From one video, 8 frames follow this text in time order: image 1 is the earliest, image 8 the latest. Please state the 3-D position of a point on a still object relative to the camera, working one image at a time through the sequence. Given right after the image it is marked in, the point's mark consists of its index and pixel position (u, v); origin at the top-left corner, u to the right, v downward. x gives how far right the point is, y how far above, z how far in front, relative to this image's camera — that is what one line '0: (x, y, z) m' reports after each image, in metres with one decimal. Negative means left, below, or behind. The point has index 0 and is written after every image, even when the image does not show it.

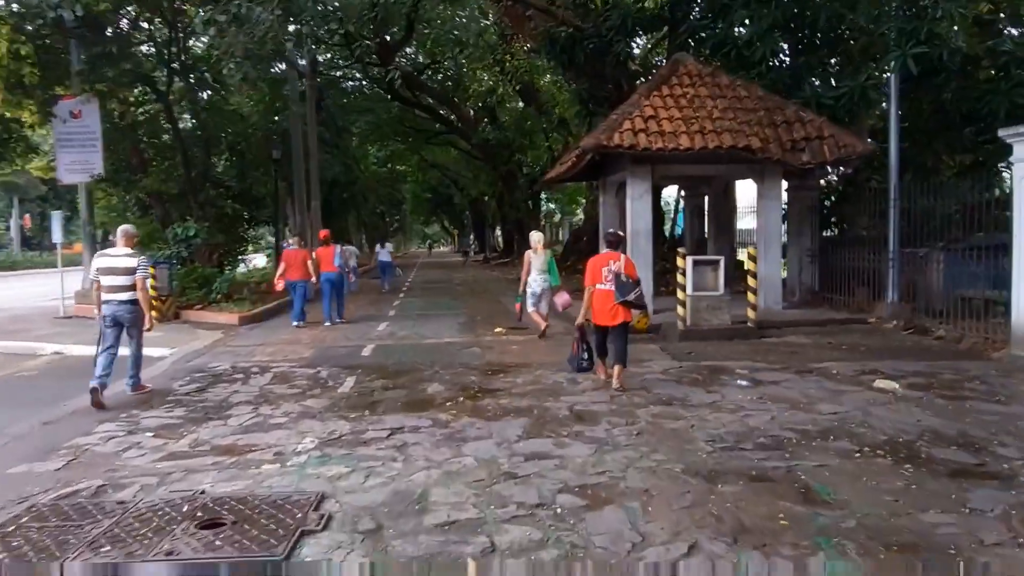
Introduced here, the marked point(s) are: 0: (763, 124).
0: (+4.9, +3.2, +14.1) m
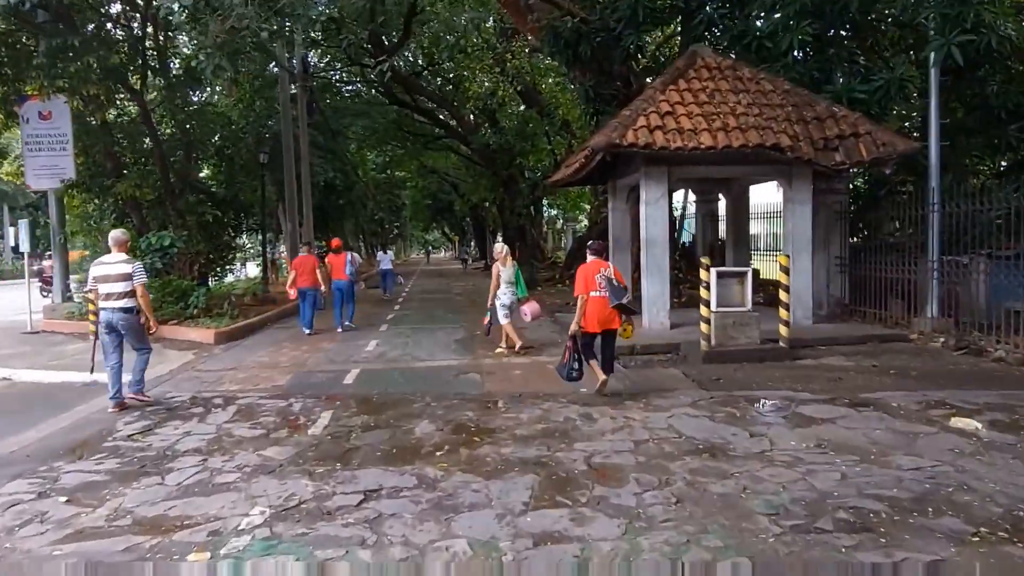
0: (+4.9, +2.9, +12.8) m
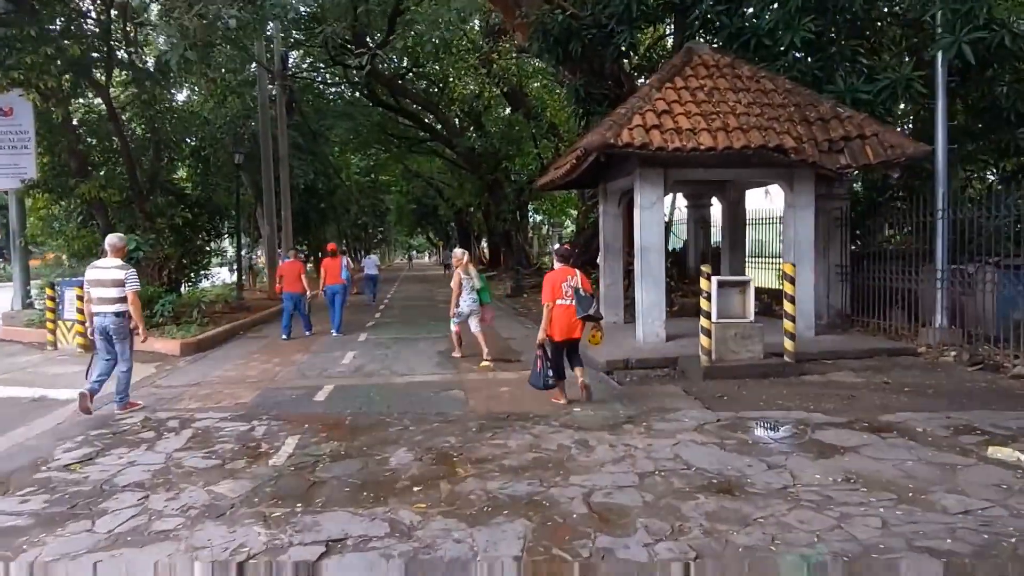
0: (+4.7, +2.8, +12.1) m
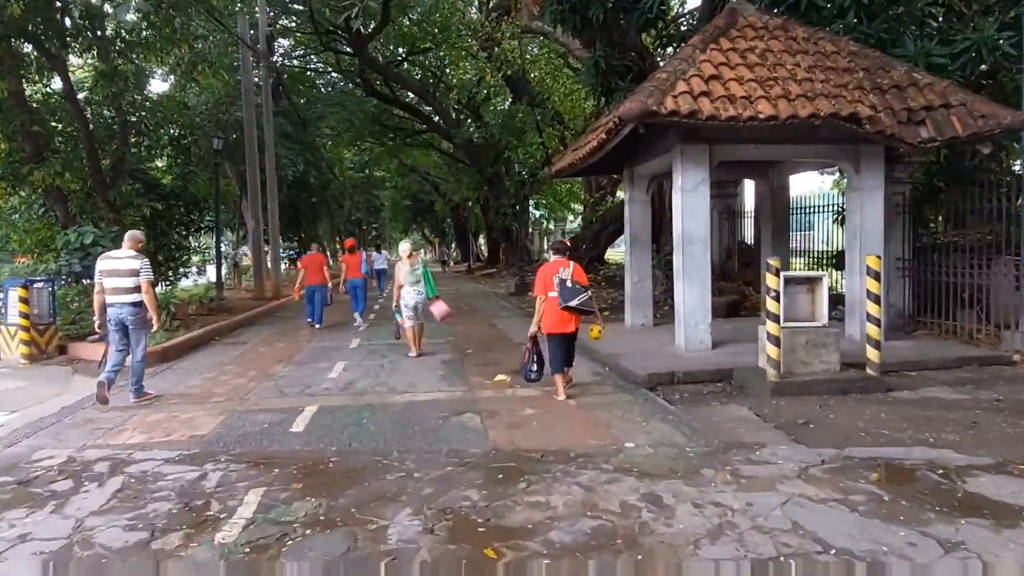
0: (+4.9, +2.8, +10.2) m
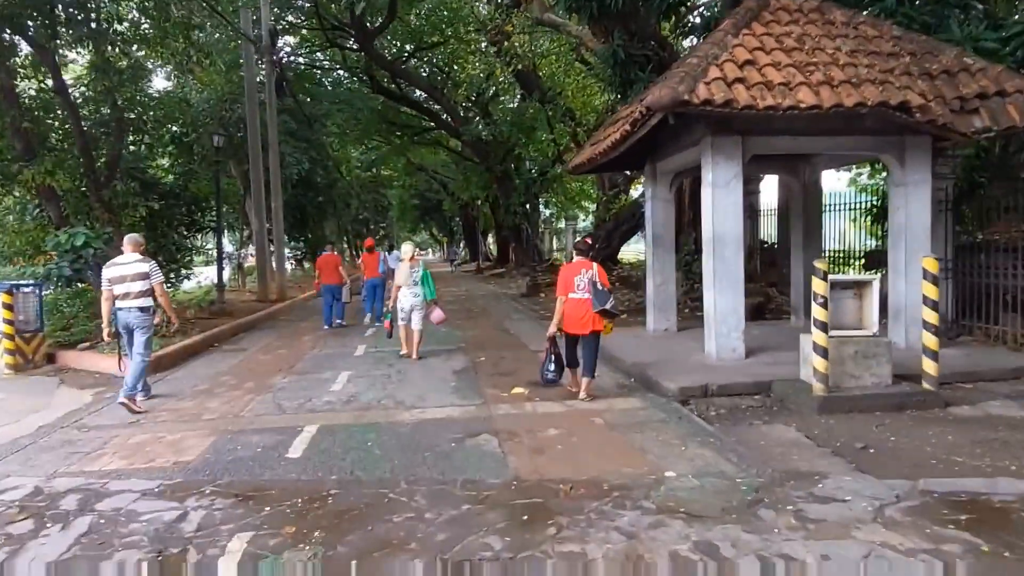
0: (+5.1, +2.8, +9.4) m
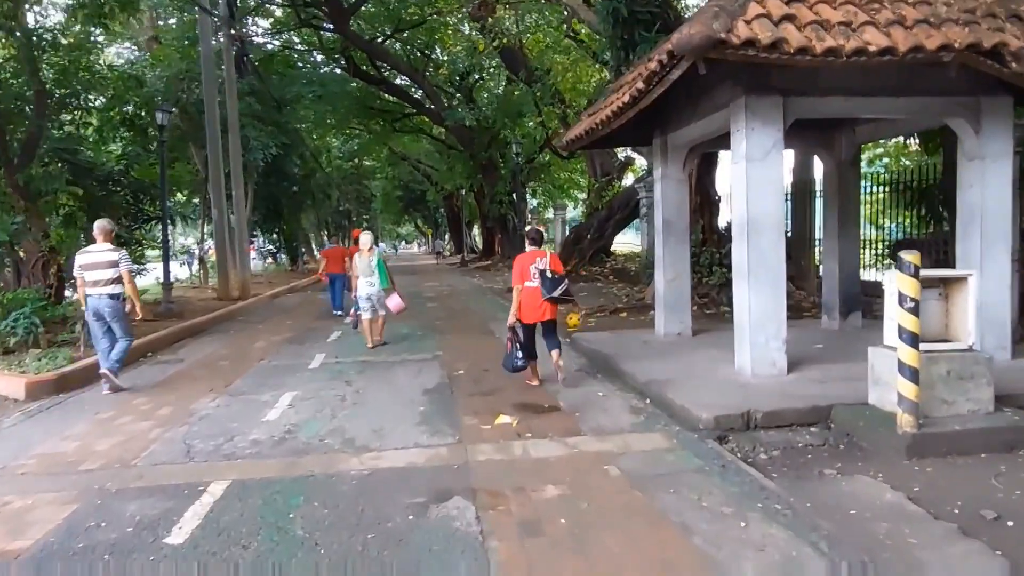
0: (+5.0, +2.8, +7.5) m
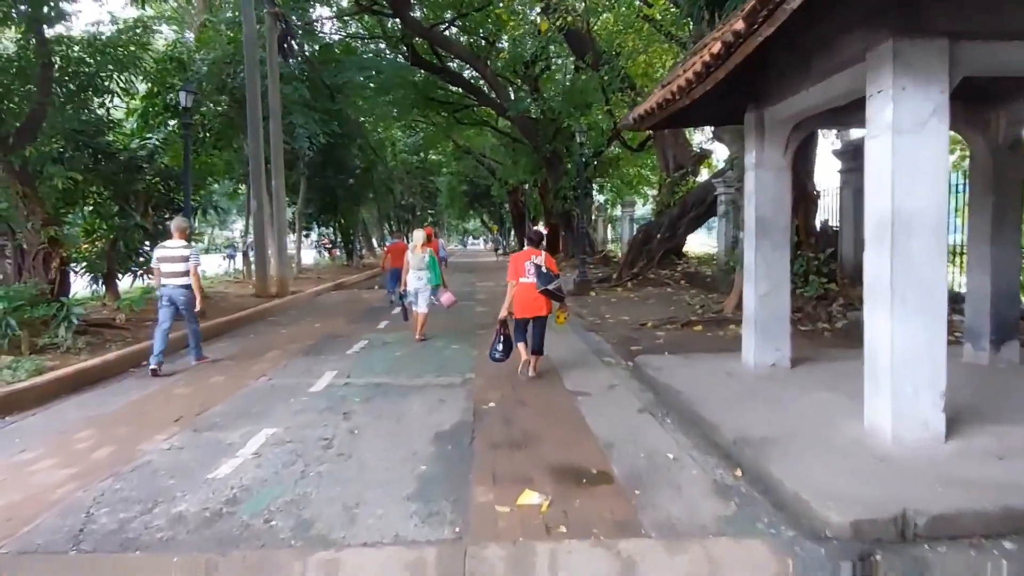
0: (+5.3, +2.5, +4.9) m
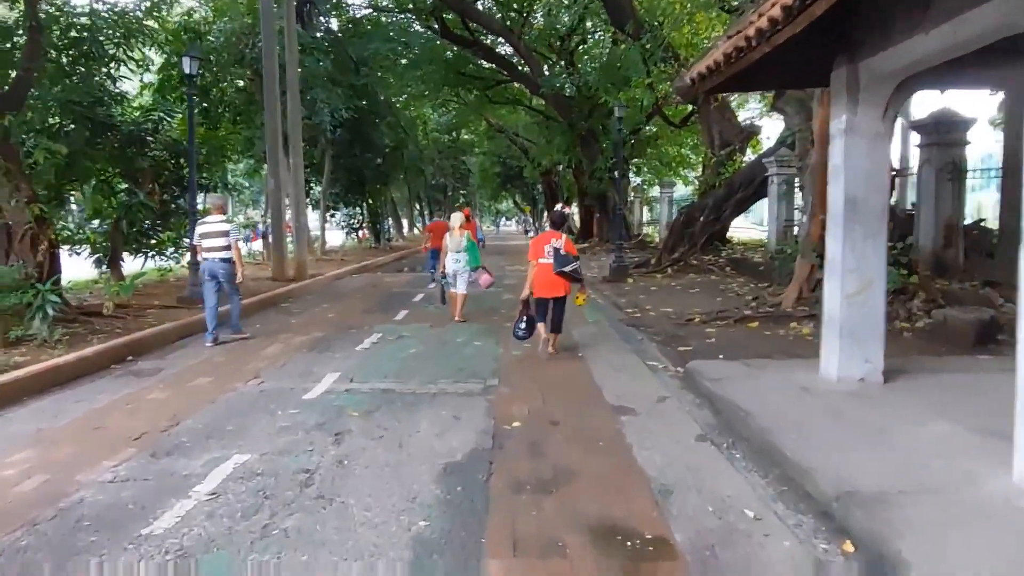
0: (+5.5, +2.4, +3.3) m
